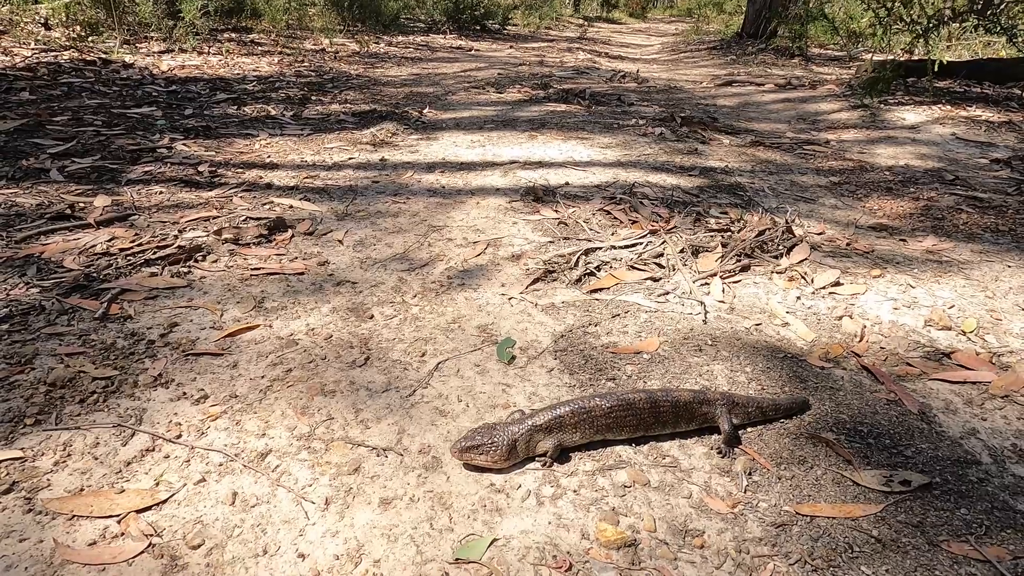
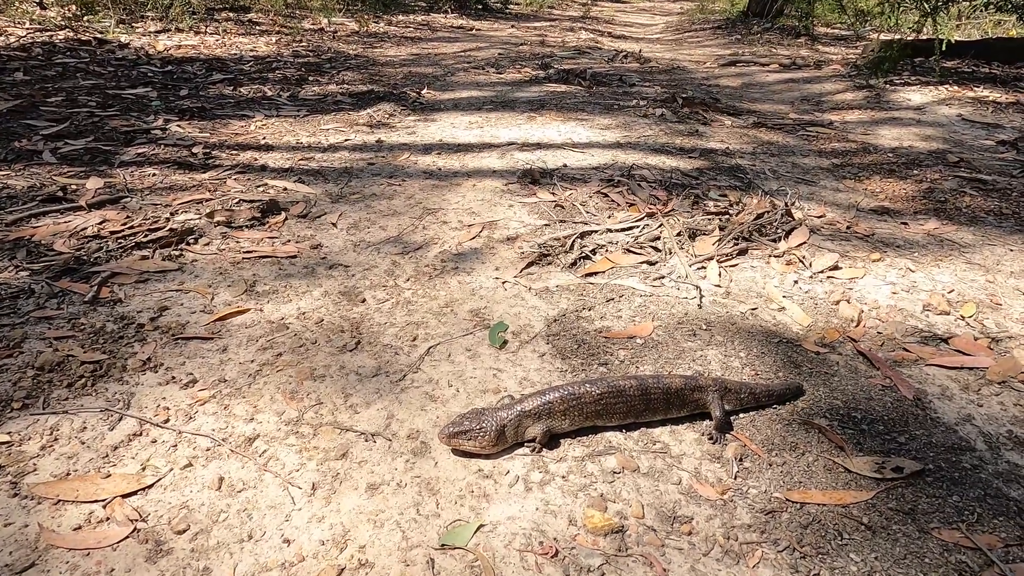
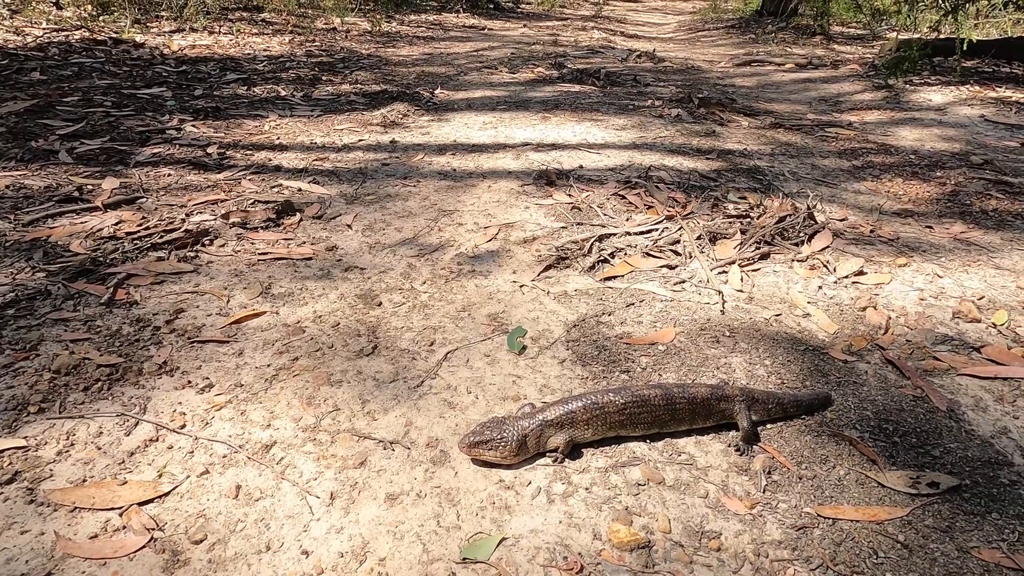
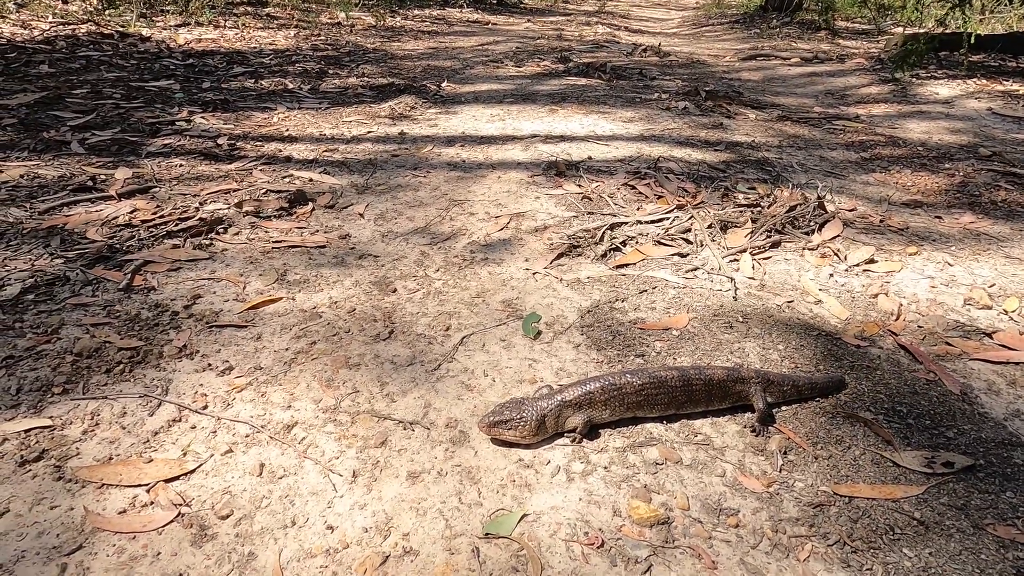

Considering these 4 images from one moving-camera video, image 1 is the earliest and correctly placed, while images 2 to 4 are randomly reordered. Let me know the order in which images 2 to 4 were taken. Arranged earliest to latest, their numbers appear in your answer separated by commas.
2, 4, 3
